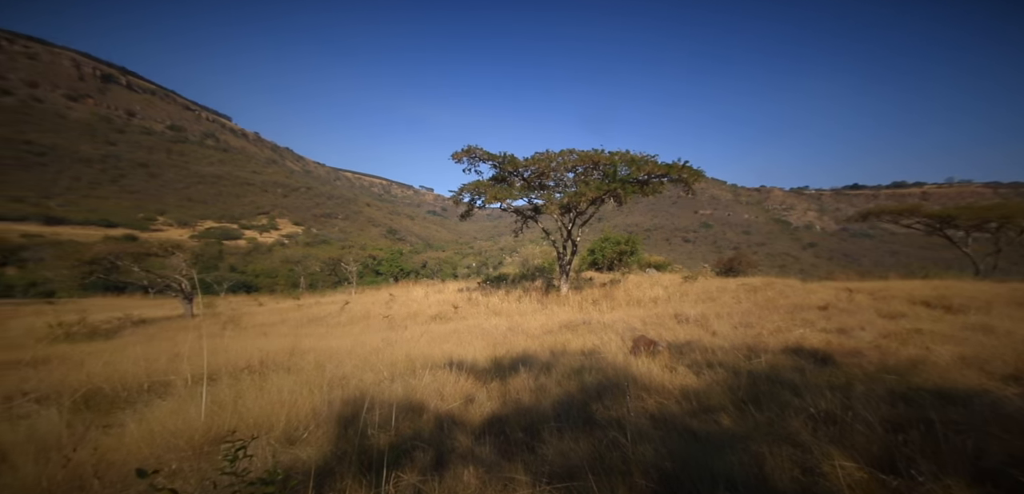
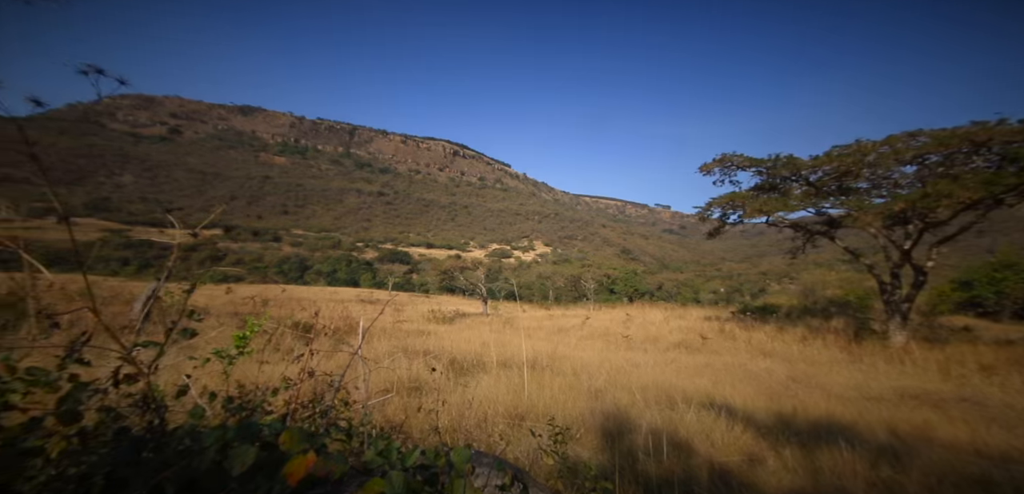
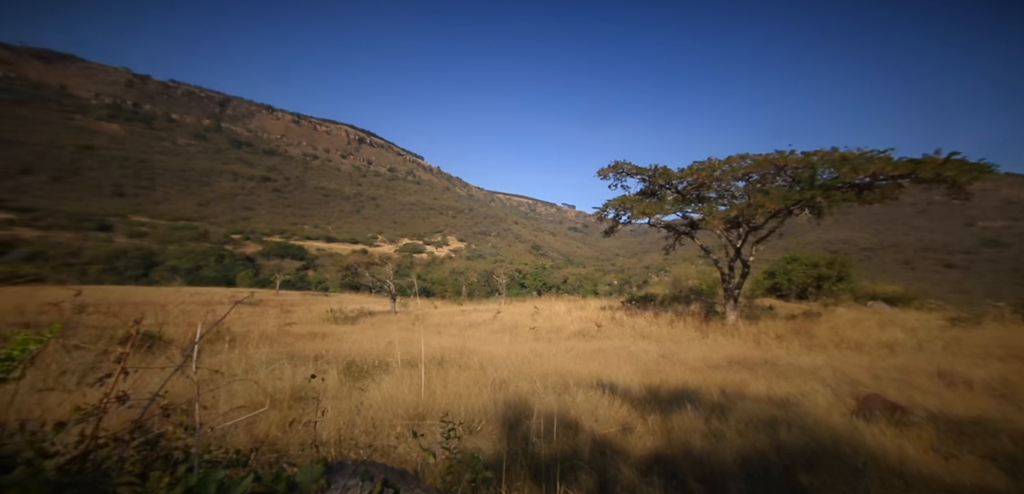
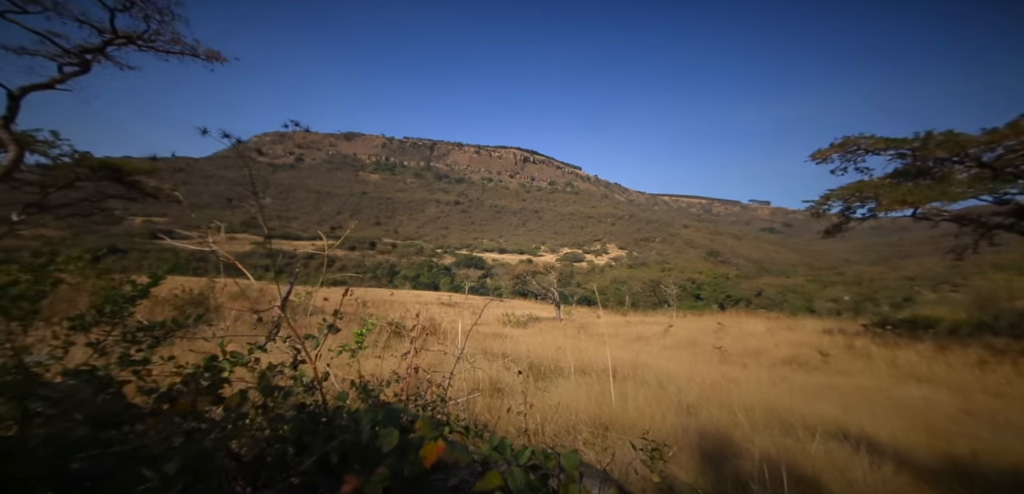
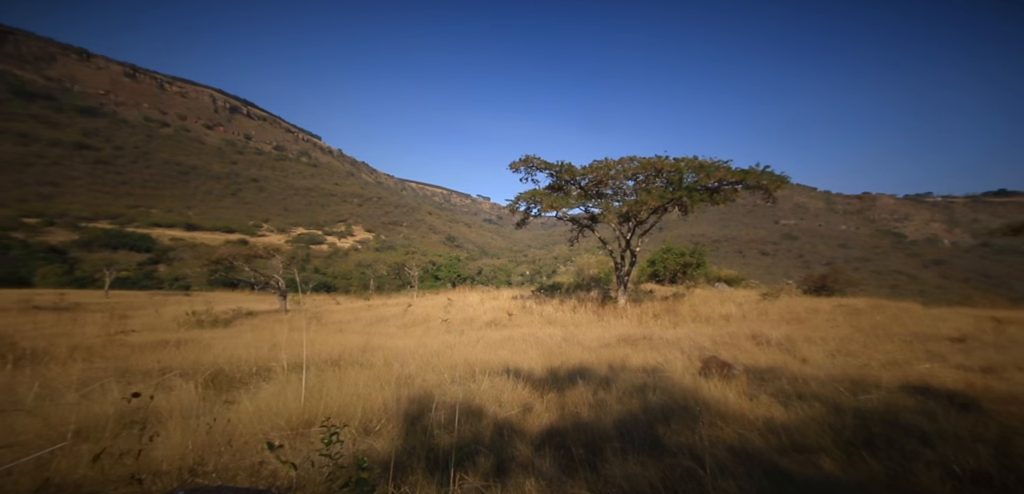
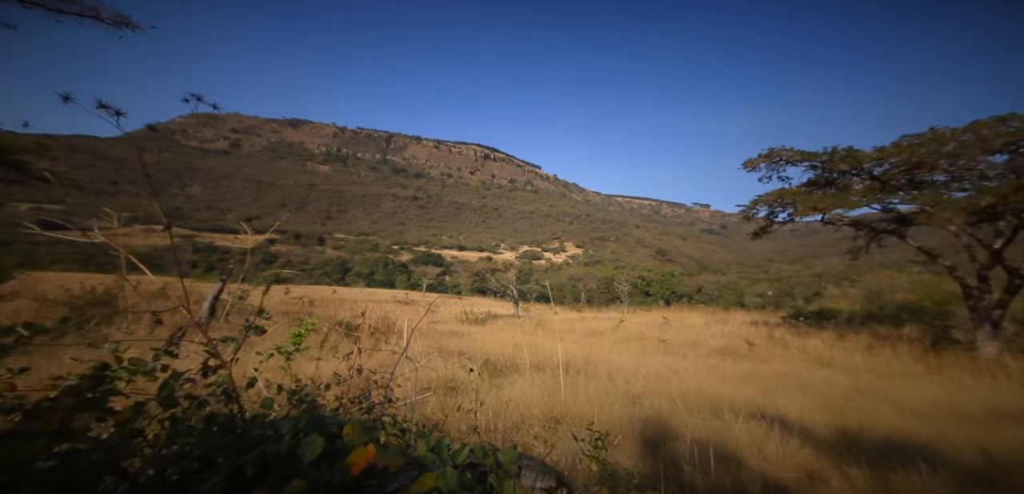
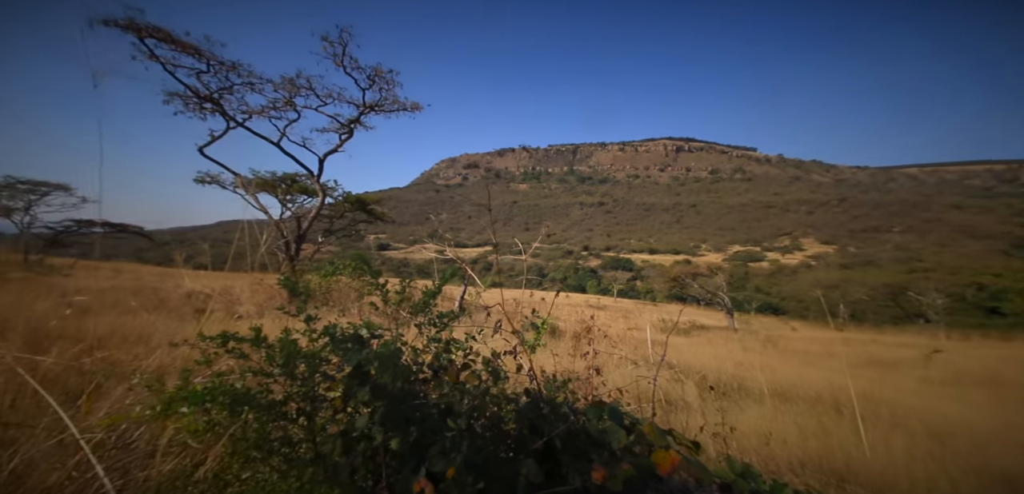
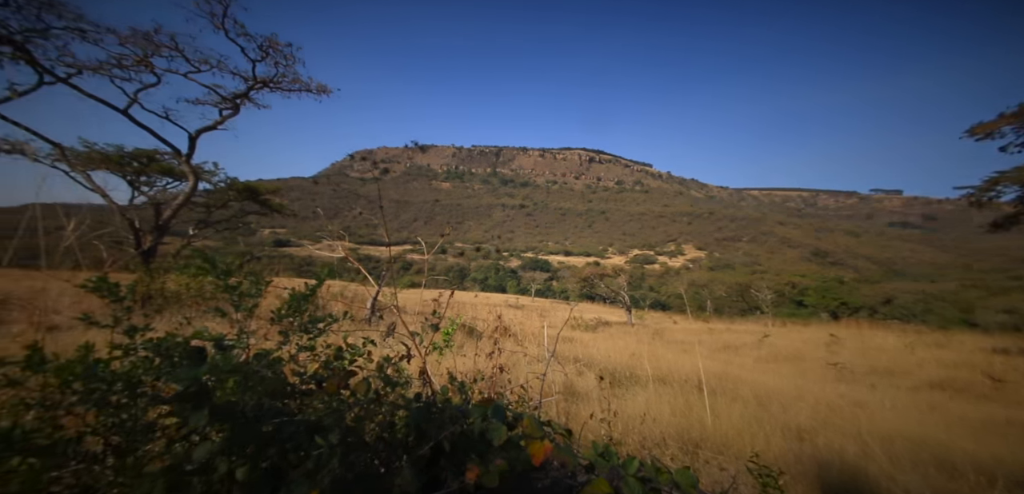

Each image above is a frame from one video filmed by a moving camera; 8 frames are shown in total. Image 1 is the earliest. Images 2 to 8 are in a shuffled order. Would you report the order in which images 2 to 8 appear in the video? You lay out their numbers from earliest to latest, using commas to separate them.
5, 3, 2, 6, 4, 8, 7
